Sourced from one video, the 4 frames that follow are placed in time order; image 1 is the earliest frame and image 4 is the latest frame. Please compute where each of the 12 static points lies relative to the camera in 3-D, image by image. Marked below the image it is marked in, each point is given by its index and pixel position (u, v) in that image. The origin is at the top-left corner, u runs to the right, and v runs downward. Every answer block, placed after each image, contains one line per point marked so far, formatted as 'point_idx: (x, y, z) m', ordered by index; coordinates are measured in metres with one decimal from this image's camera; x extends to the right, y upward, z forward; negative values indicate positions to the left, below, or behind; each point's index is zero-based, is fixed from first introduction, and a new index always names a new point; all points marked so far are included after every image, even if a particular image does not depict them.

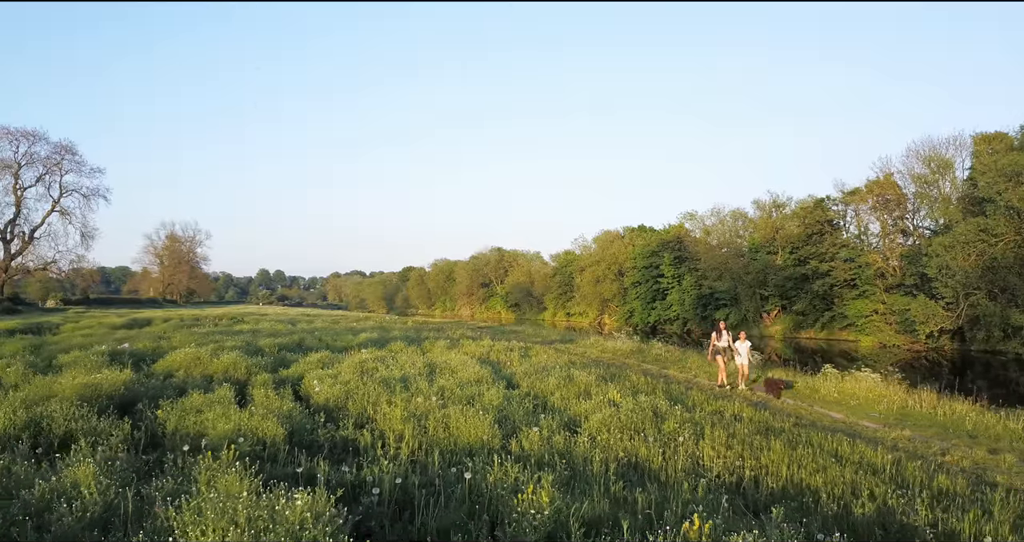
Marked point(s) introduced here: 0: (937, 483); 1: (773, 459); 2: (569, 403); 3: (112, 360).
0: (+5.7, -2.8, +7.2) m
1: (+3.7, -2.6, +7.5) m
2: (+1.1, -2.6, +10.5) m
3: (-10.3, -2.3, +13.9) m
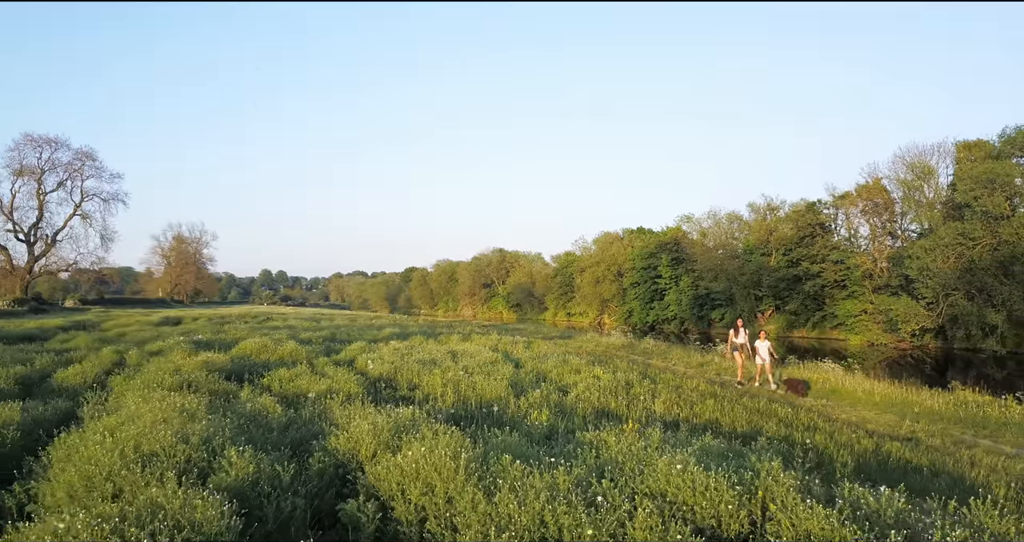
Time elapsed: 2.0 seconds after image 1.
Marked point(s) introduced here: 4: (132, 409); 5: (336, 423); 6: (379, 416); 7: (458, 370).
0: (+5.9, -3.0, +10.6) m
1: (+3.9, -2.8, +10.9) m
2: (+1.3, -2.7, +14.0) m
3: (-10.0, -2.4, +17.4) m
4: (-5.6, -2.0, +8.0) m
5: (-2.5, -2.2, +7.7) m
6: (-1.9, -2.0, +7.6) m
7: (-1.3, -2.5, +13.9) m
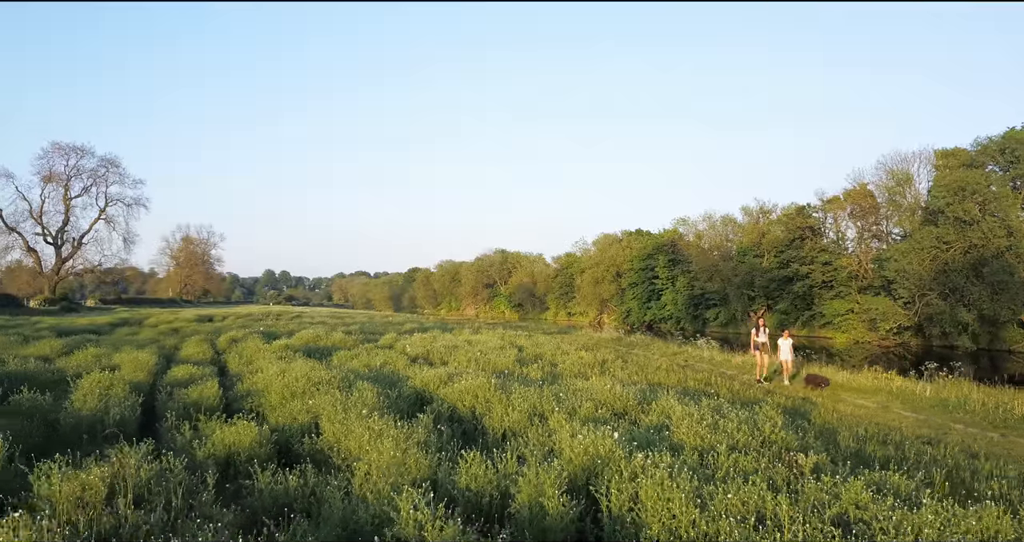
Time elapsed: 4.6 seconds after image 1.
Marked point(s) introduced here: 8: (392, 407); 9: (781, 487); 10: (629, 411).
0: (+6.1, -3.1, +15.0) m
1: (+4.0, -2.9, +15.3) m
2: (+1.5, -2.9, +18.4) m
3: (-9.9, -2.6, +21.8) m
4: (-5.4, -2.2, +12.4) m
5: (-2.4, -2.4, +12.1) m
6: (-1.7, -2.2, +12.0) m
7: (-1.2, -2.7, +18.3) m
8: (-1.9, -2.2, +8.7) m
9: (+2.6, -2.1, +5.3) m
10: (+1.9, -2.3, +8.8) m
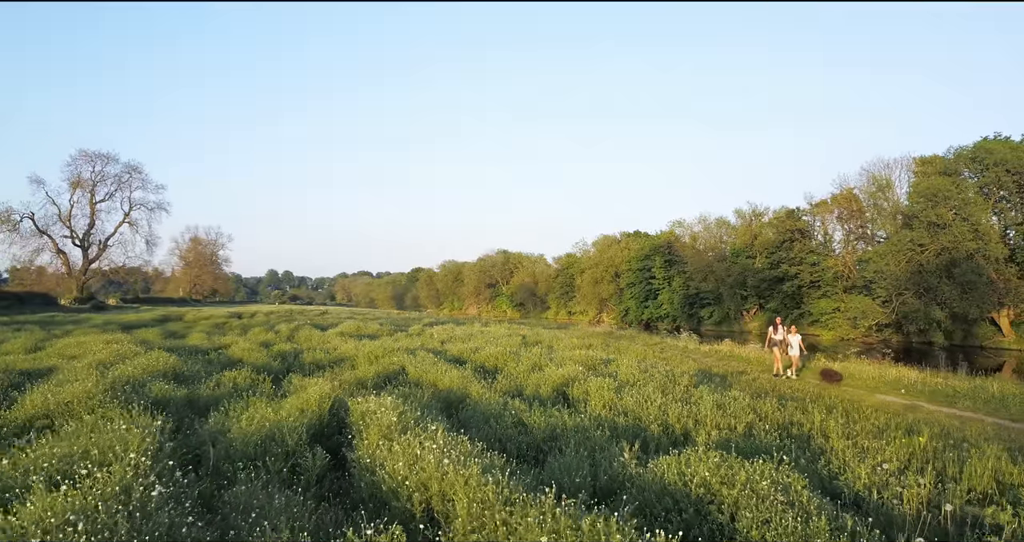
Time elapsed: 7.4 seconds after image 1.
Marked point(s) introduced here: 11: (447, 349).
0: (+6.3, -3.3, +19.8) m
1: (+4.3, -3.1, +20.2) m
2: (+1.7, -3.0, +23.2) m
3: (-9.6, -2.7, +26.7) m
4: (-5.2, -2.3, +17.3) m
5: (-2.2, -2.5, +17.0) m
6: (-1.5, -2.4, +16.9) m
7: (-0.9, -2.9, +23.2) m
8: (-1.7, -2.3, +13.5) m
9: (+2.9, -2.2, +10.2) m
10: (+2.1, -2.4, +13.7) m
11: (-1.9, -2.4, +17.0) m
